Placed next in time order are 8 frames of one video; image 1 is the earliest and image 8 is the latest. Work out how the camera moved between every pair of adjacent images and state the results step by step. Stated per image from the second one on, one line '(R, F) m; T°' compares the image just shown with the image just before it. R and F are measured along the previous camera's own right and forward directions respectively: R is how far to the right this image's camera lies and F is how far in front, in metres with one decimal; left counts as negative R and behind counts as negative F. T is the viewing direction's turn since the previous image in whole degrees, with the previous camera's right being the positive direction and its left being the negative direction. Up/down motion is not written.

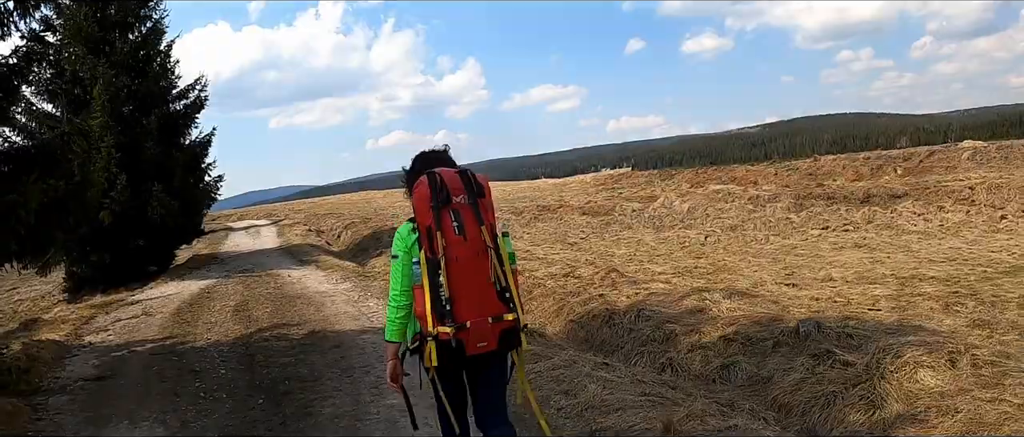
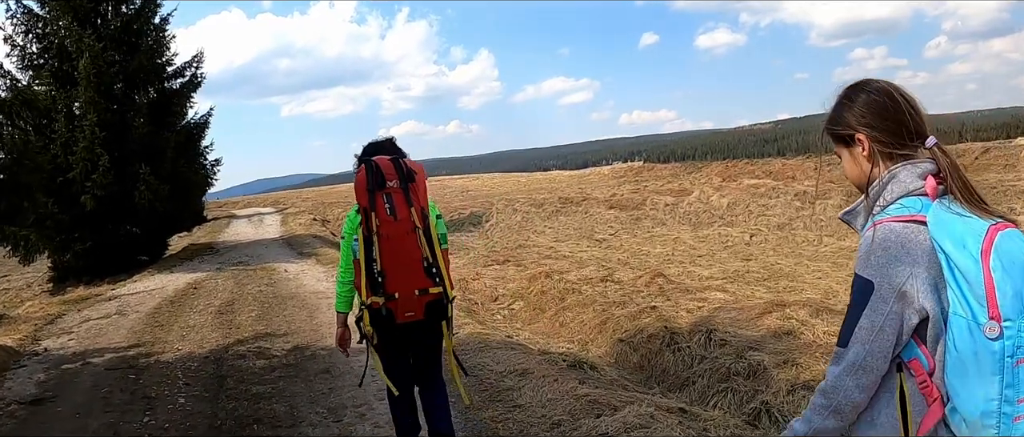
(-0.3, +1.7) m; -1°
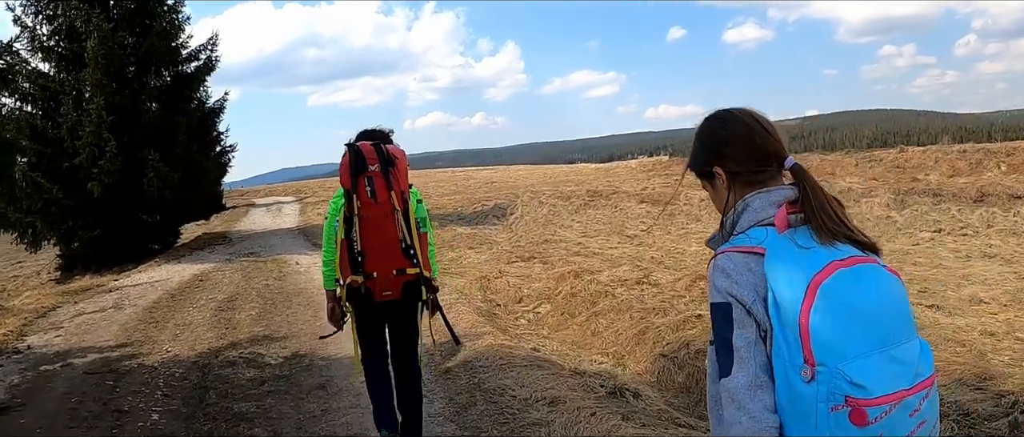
(0.0, +0.9) m; -2°
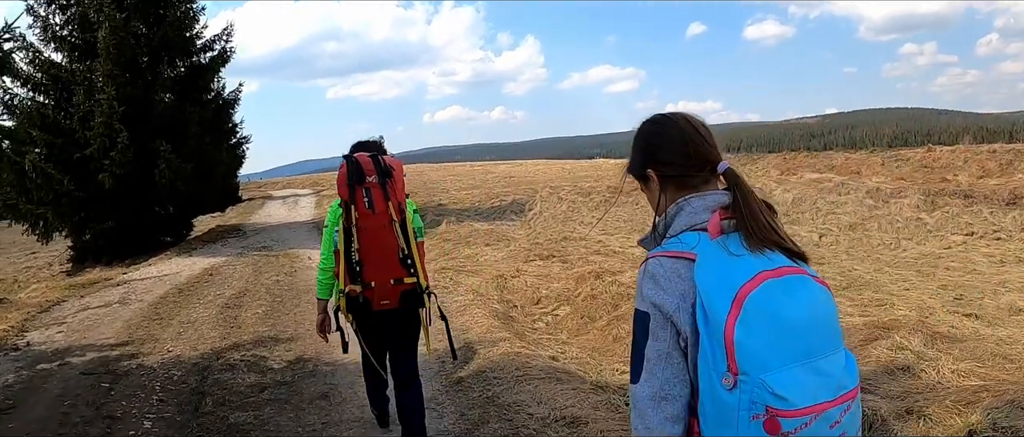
(0.0, +0.4) m; -1°
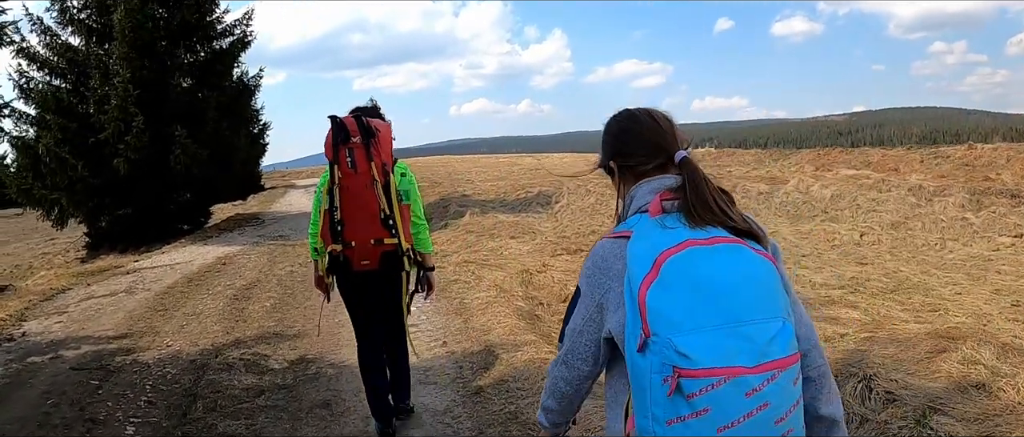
(0.0, +0.6) m; -2°
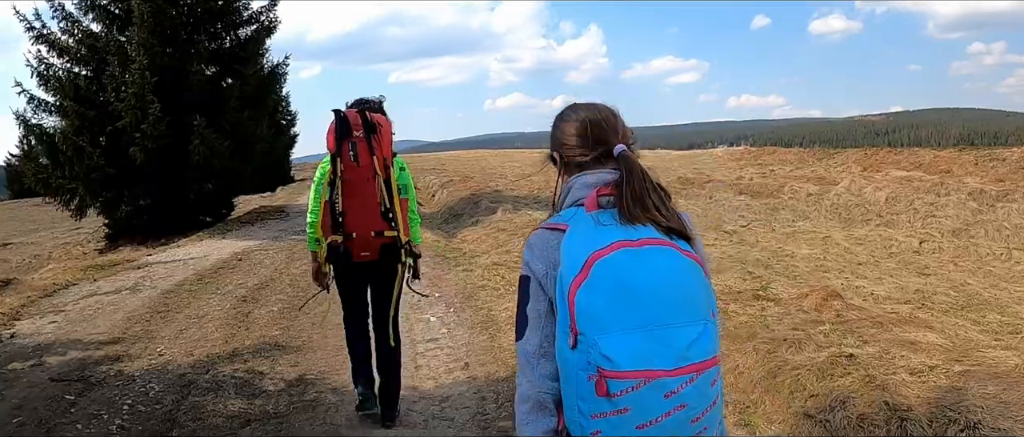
(0.0, +0.8) m; -2°
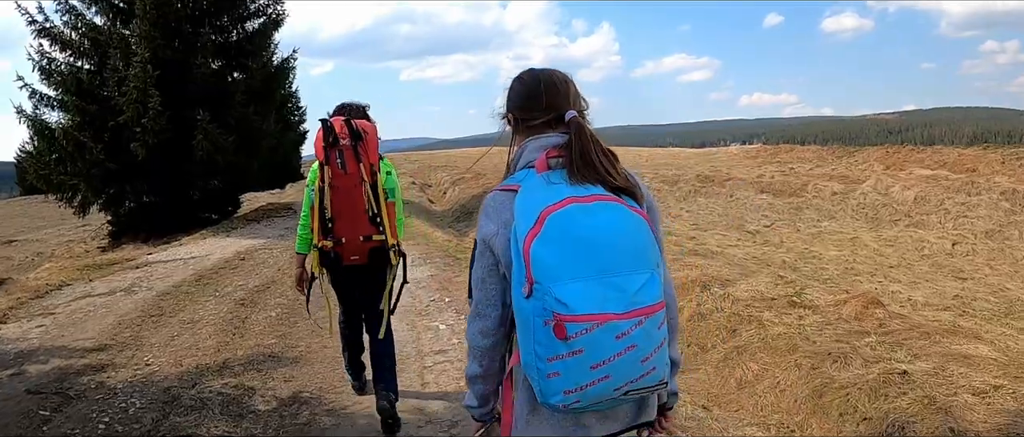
(0.0, +0.5) m; -1°
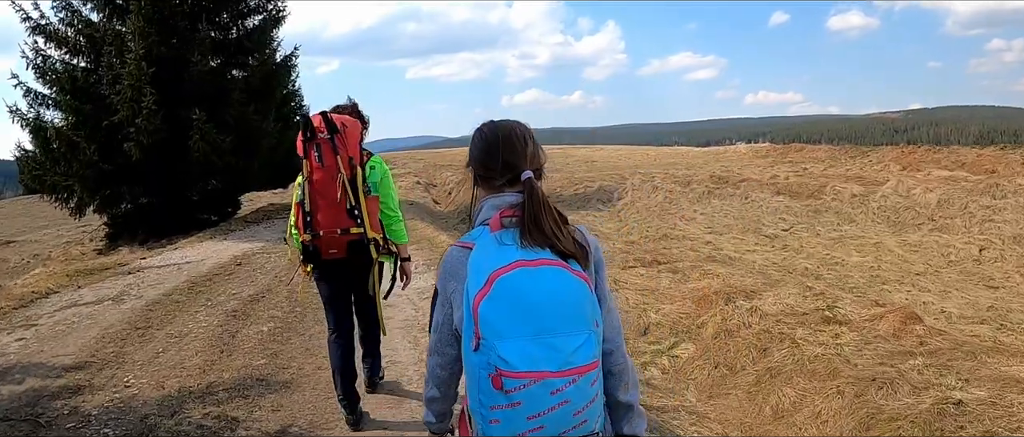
(0.0, +0.5) m; 0°
